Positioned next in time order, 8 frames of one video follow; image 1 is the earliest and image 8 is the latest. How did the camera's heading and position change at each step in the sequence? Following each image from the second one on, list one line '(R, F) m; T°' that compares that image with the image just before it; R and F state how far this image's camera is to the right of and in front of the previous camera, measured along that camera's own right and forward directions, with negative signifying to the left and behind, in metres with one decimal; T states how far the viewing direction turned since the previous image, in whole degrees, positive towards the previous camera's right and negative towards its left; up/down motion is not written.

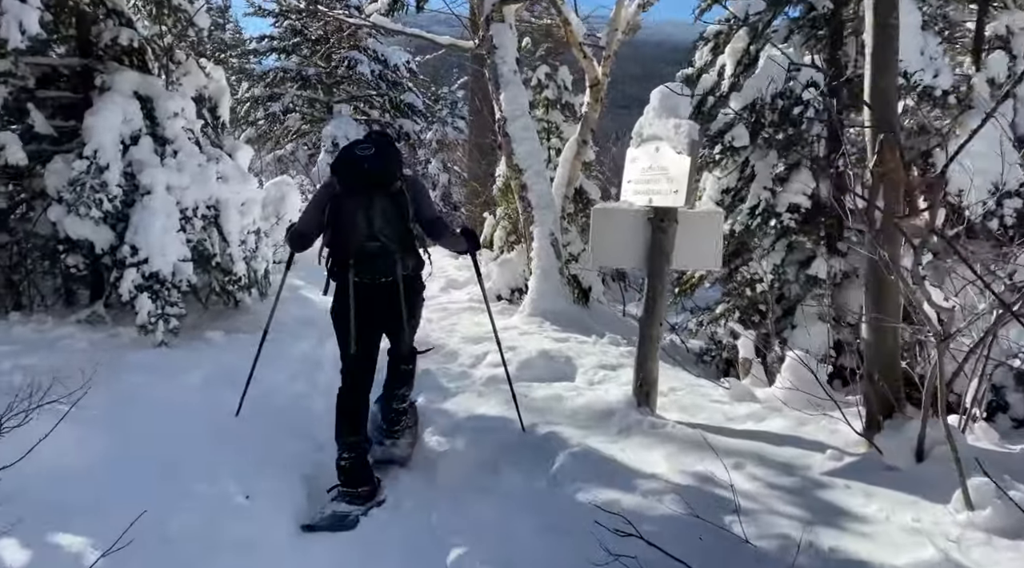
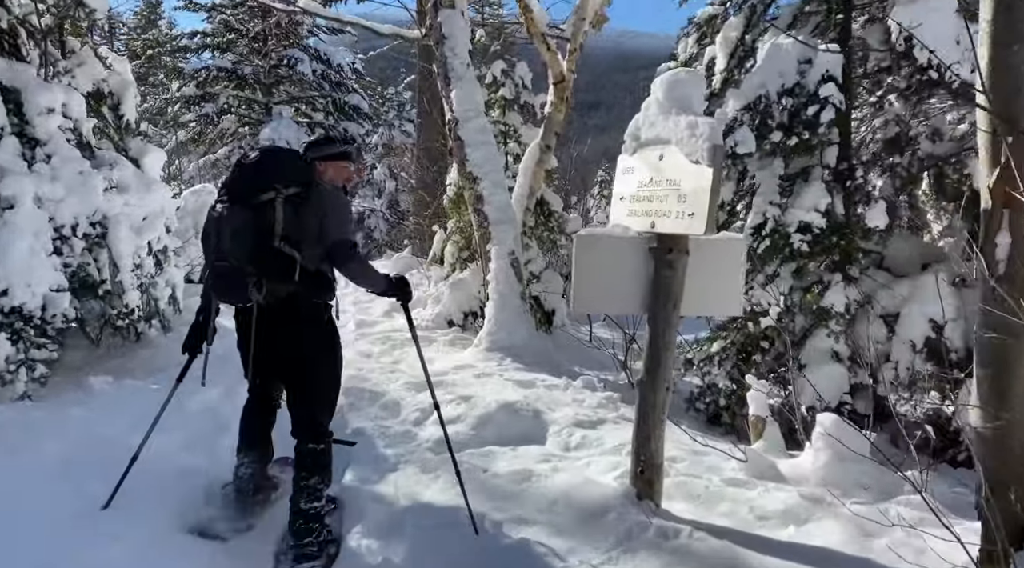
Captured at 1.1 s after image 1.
(0.0, +1.5) m; +4°
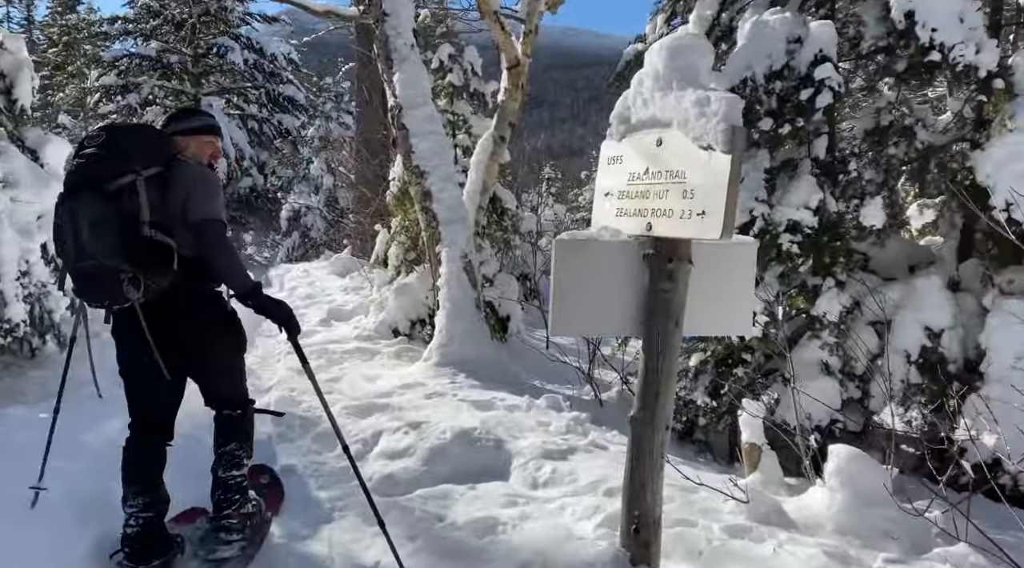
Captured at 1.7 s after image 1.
(-0.1, +0.8) m; +4°
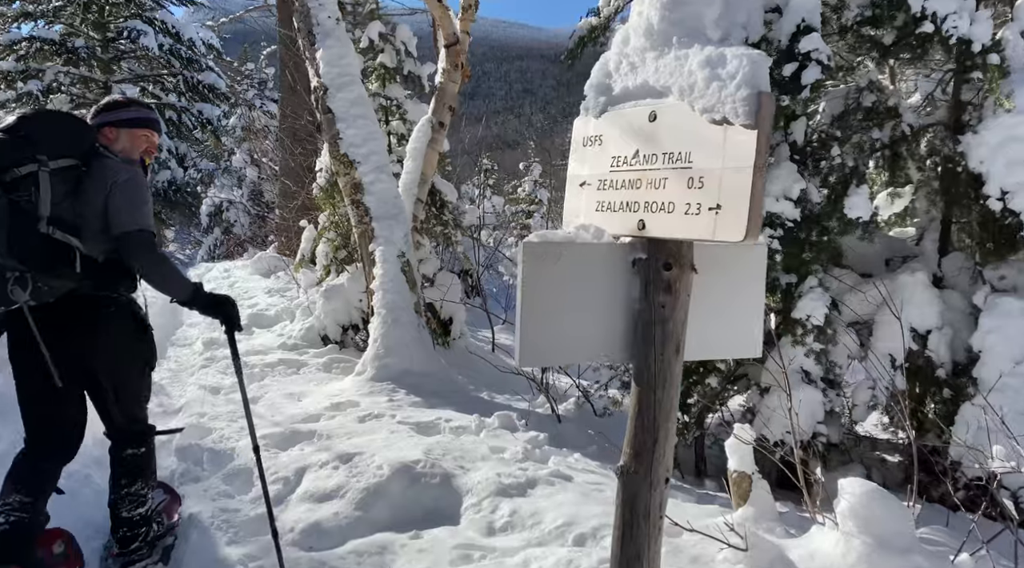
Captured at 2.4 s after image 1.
(-0.1, +0.8) m; +5°
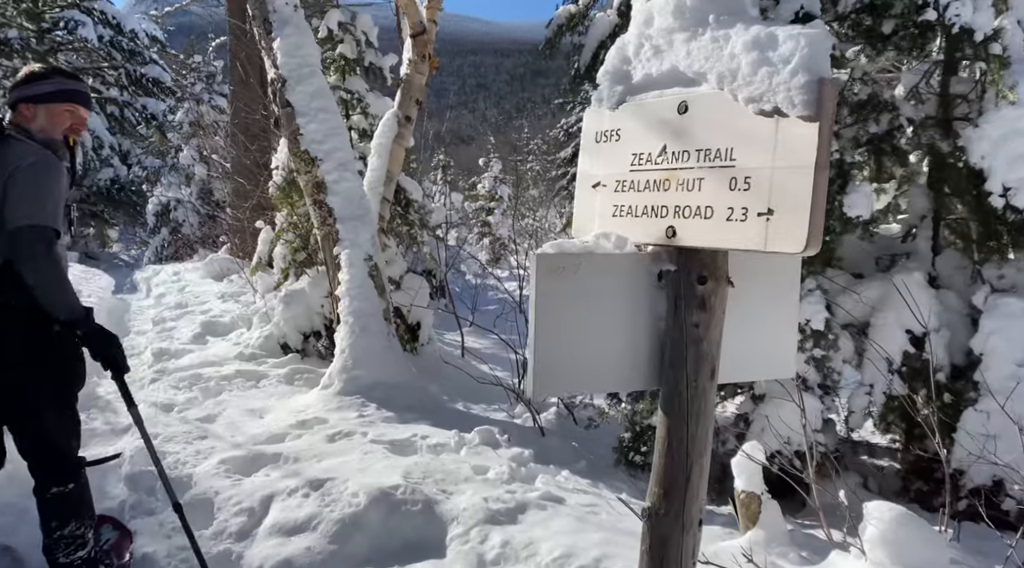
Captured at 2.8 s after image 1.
(-0.2, +0.4) m; +3°
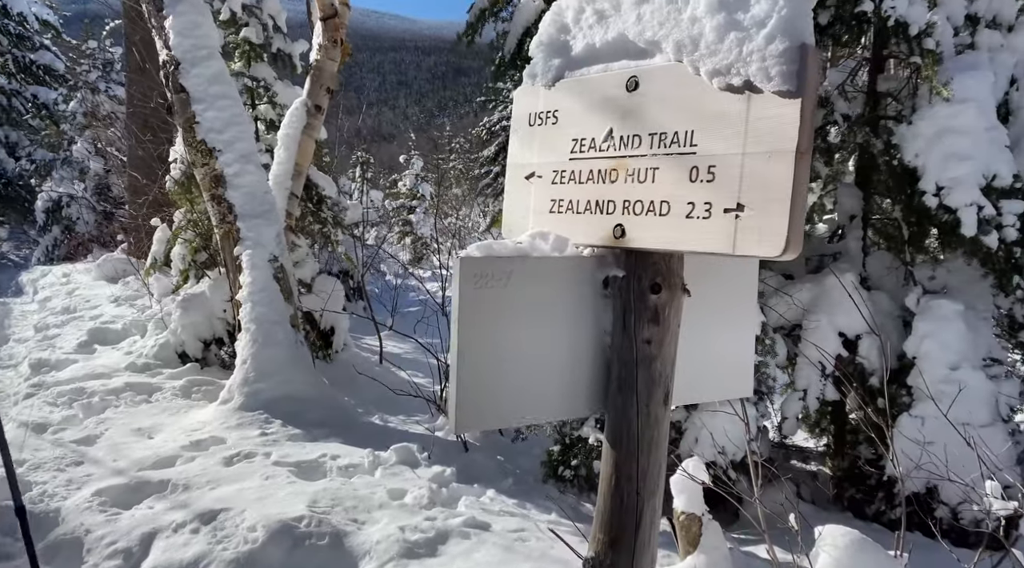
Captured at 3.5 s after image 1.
(0.0, +0.4) m; +6°
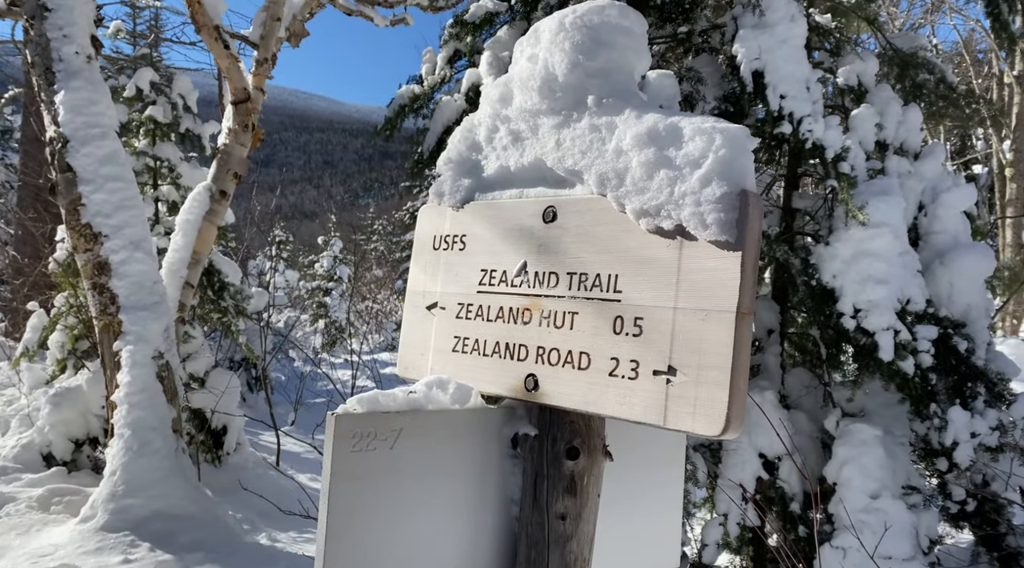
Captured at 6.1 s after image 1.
(+0.1, +0.3) m; +6°
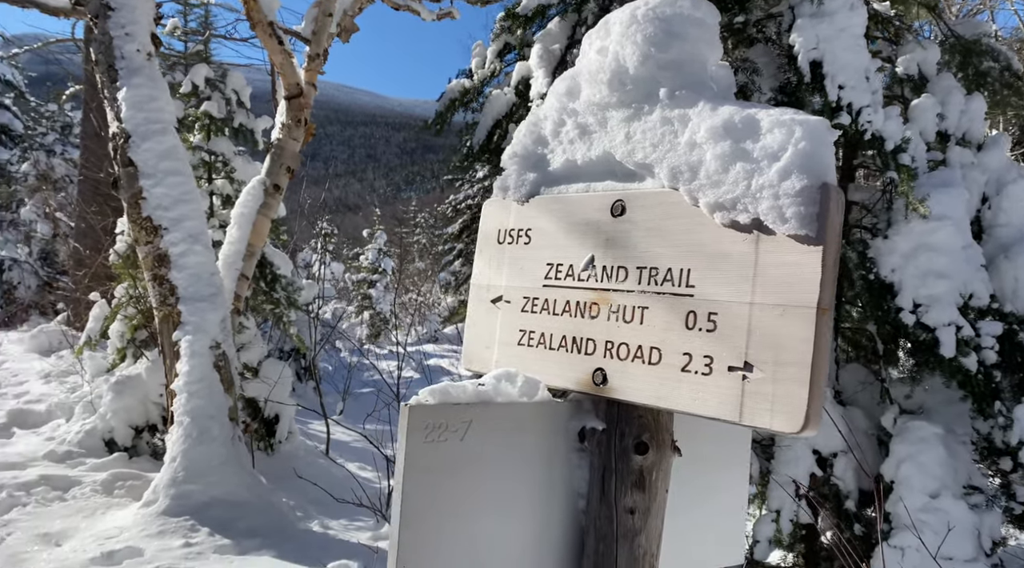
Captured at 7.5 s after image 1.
(-0.1, 0.0) m; -3°
